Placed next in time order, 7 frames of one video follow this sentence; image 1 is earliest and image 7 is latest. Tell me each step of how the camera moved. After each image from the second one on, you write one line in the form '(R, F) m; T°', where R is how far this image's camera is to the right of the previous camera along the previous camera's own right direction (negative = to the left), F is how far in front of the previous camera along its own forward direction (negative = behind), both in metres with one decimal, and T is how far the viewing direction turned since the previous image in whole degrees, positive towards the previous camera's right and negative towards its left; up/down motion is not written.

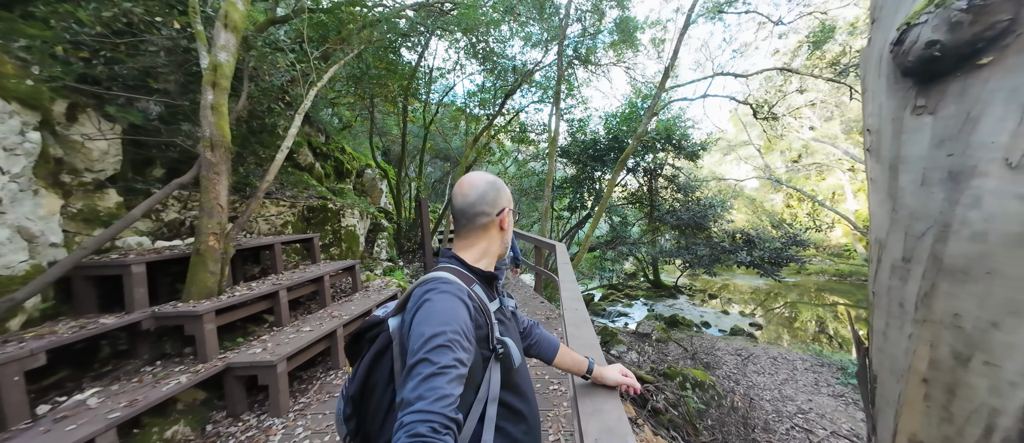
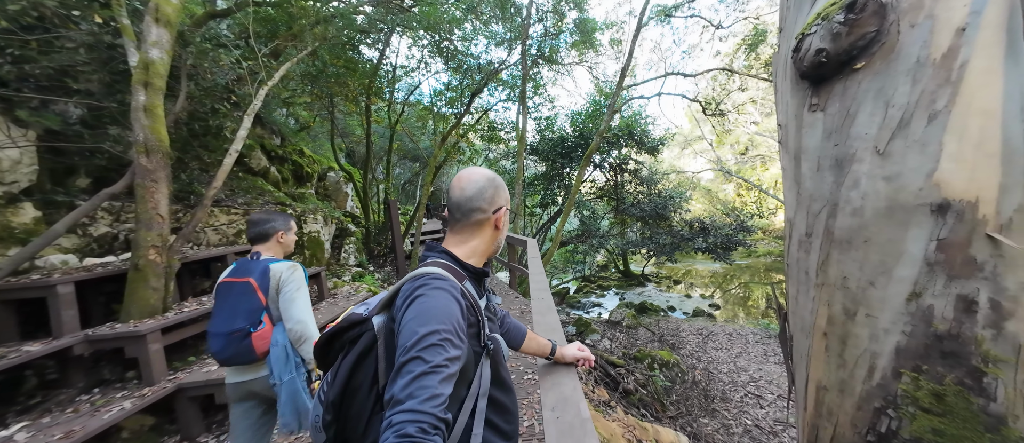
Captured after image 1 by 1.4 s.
(0.0, -0.1) m; +5°
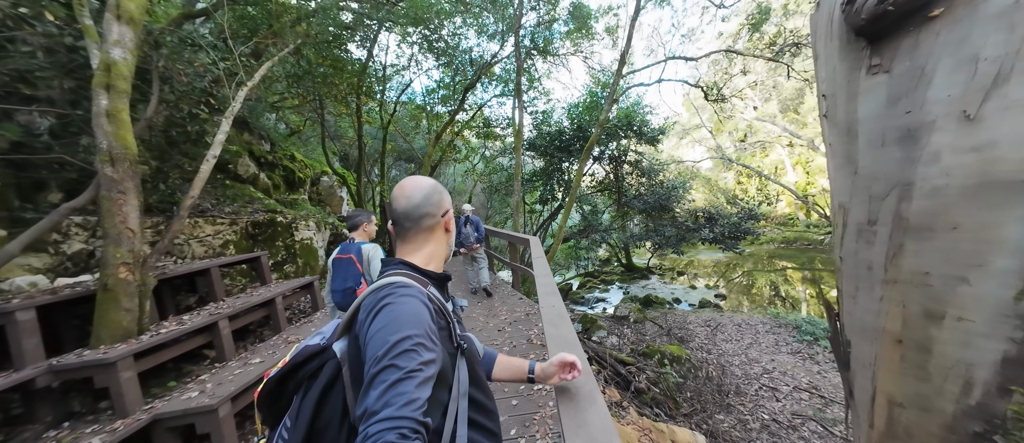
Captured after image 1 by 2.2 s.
(0.0, +0.2) m; 0°
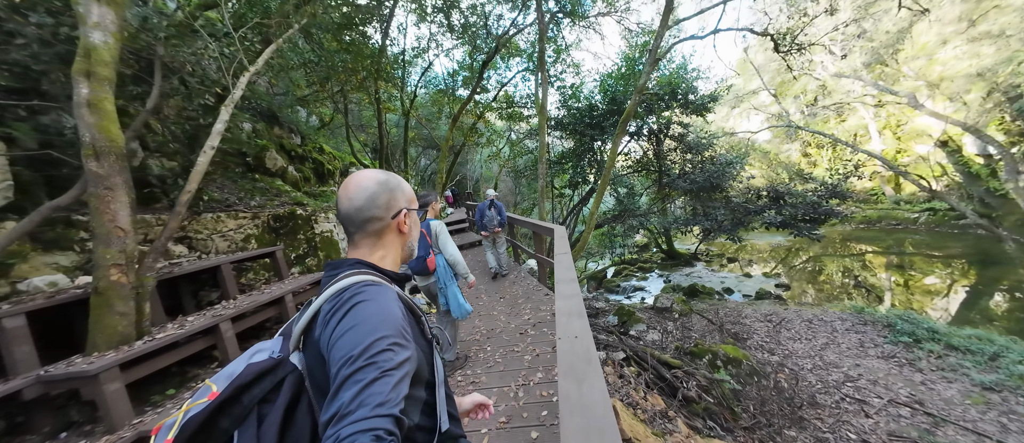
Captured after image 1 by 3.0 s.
(+0.1, +0.5) m; -6°
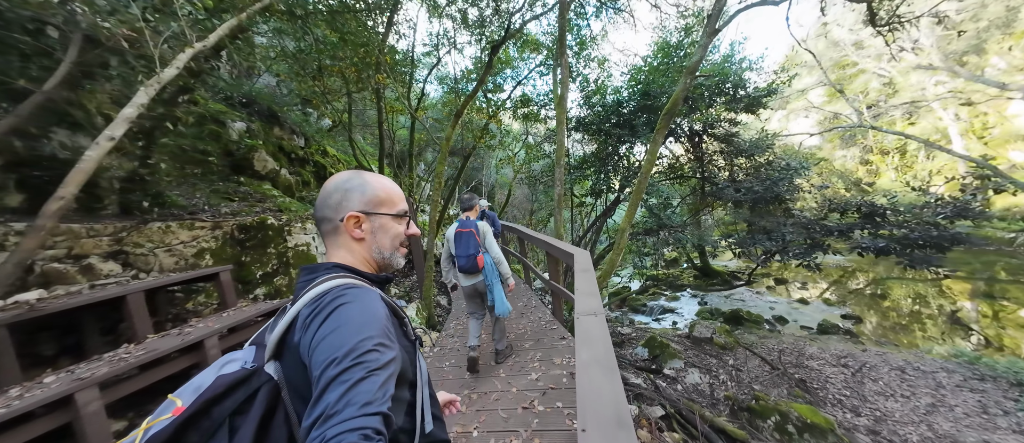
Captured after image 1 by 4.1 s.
(+0.1, +0.9) m; -3°
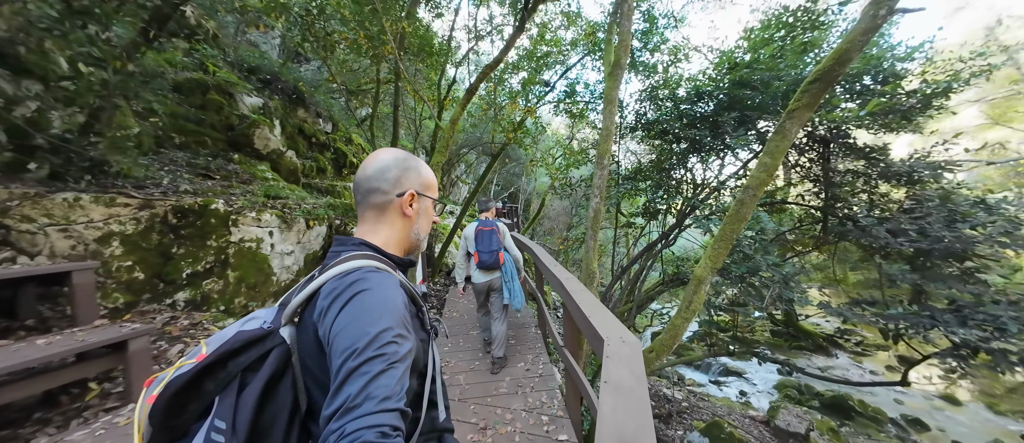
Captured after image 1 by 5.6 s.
(+0.3, +1.3) m; -8°
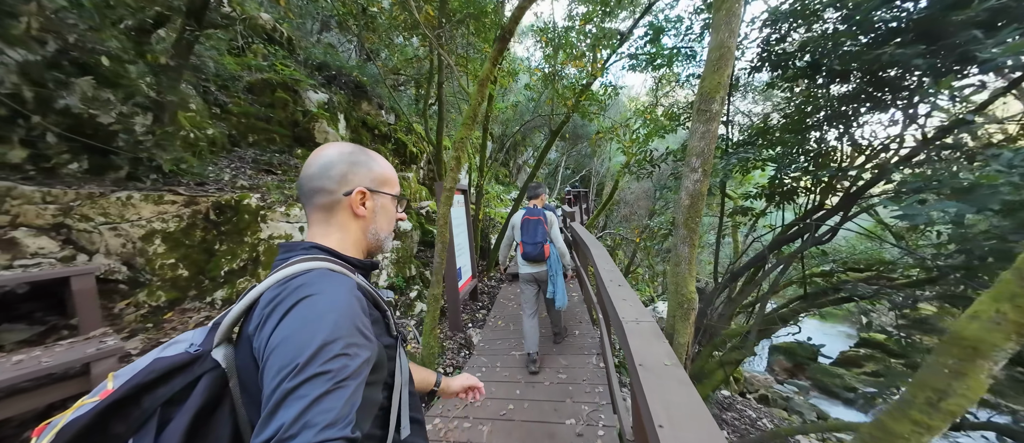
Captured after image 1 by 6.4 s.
(+0.2, +0.8) m; -15°
